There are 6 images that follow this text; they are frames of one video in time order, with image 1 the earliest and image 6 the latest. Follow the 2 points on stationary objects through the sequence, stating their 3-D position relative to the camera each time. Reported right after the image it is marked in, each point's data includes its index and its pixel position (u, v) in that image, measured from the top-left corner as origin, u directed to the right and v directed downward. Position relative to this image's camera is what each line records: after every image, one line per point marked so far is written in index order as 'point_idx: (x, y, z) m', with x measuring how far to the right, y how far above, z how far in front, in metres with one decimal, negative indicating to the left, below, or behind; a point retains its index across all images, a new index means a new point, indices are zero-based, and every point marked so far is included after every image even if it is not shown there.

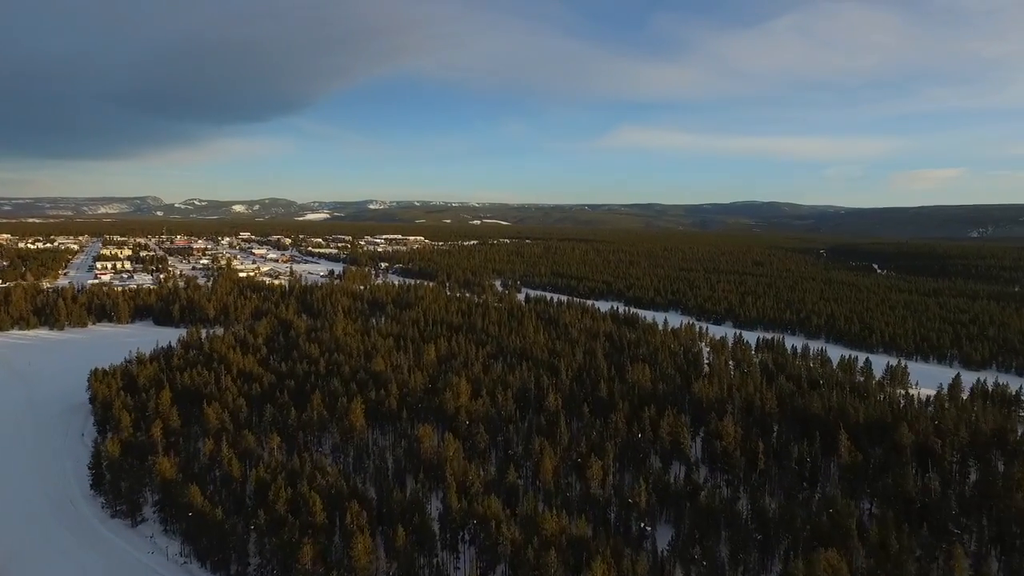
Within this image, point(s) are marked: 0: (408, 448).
0: (-2.6, -4.0, +18.9) m
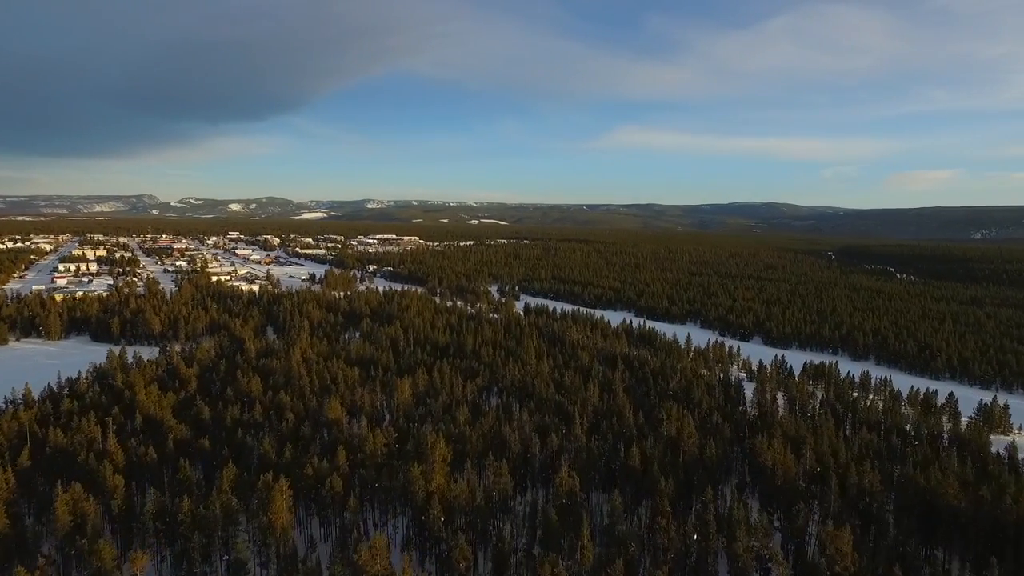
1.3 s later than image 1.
0: (-2.7, -4.5, +12.6) m
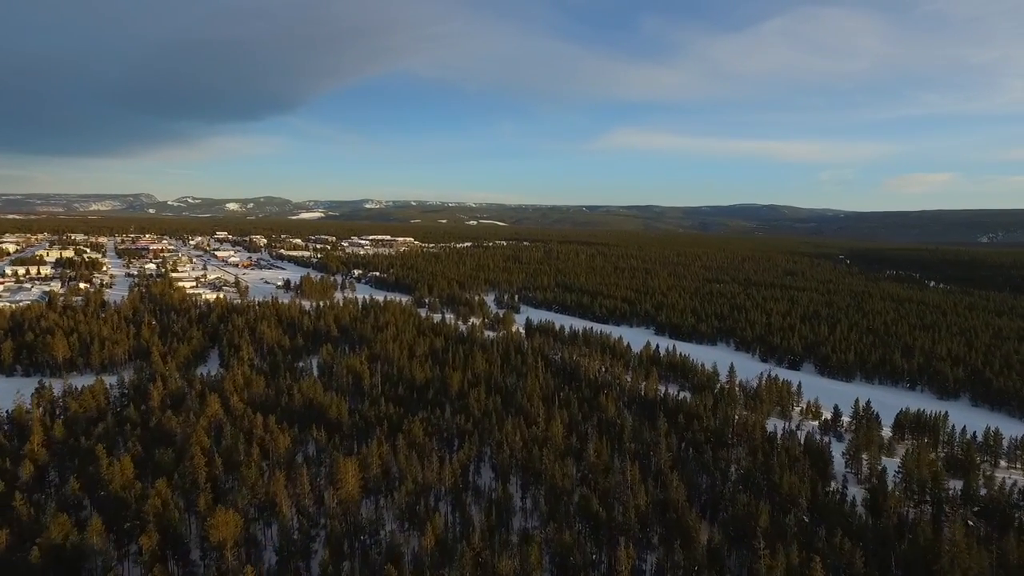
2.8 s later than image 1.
0: (-2.6, -5.2, +4.8) m
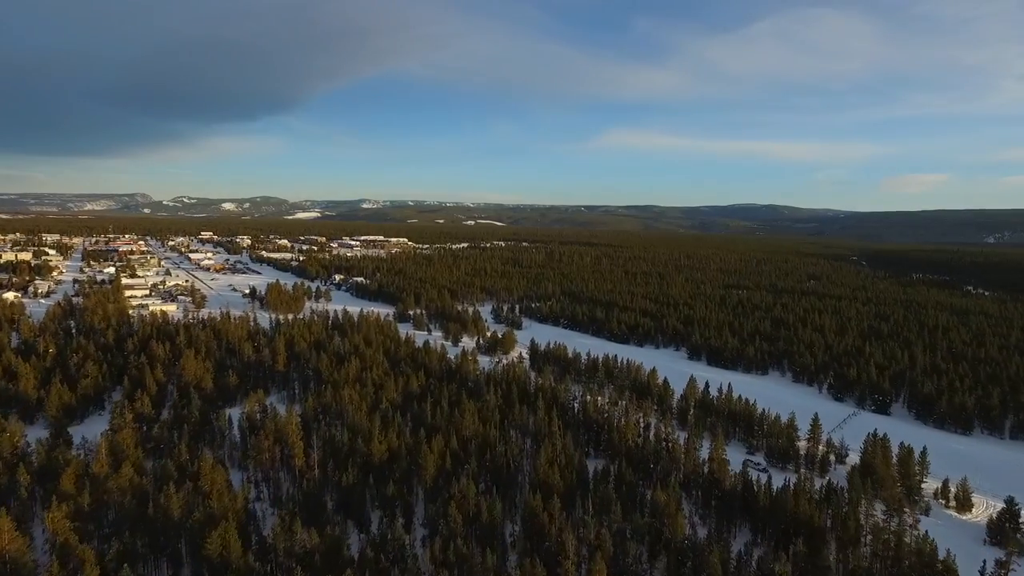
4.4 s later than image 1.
0: (-2.5, -5.8, -3.7) m
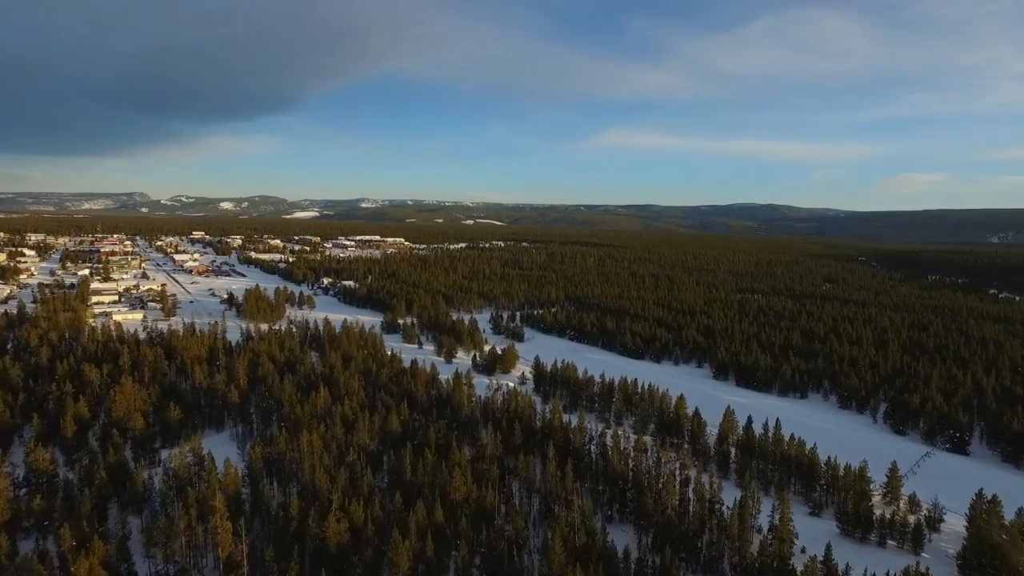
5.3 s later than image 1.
0: (-2.4, -6.3, -8.2) m
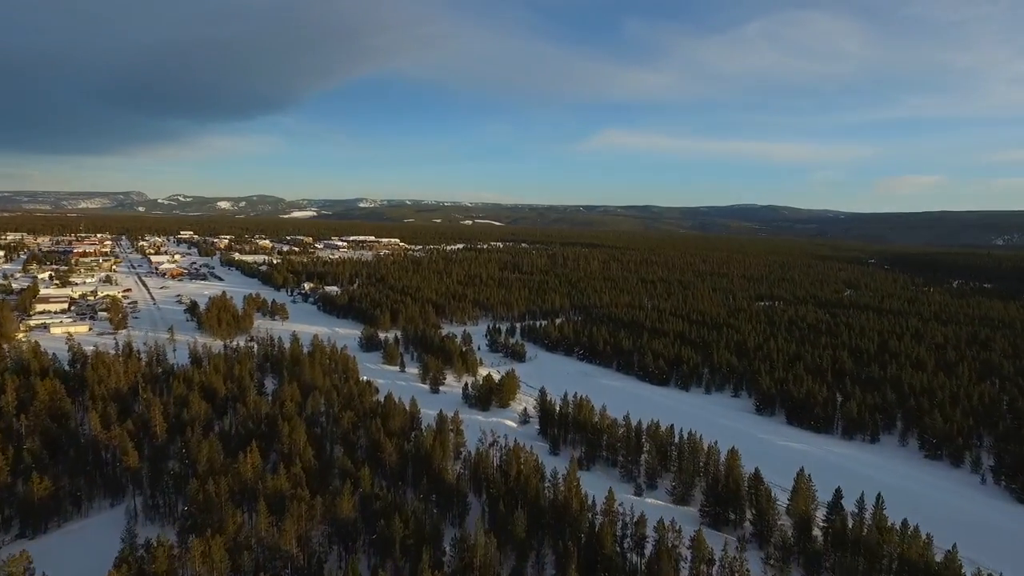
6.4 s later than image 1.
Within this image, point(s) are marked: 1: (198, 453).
0: (-2.3, -6.7, -14.1) m
1: (-6.7, -3.6, +16.3) m
